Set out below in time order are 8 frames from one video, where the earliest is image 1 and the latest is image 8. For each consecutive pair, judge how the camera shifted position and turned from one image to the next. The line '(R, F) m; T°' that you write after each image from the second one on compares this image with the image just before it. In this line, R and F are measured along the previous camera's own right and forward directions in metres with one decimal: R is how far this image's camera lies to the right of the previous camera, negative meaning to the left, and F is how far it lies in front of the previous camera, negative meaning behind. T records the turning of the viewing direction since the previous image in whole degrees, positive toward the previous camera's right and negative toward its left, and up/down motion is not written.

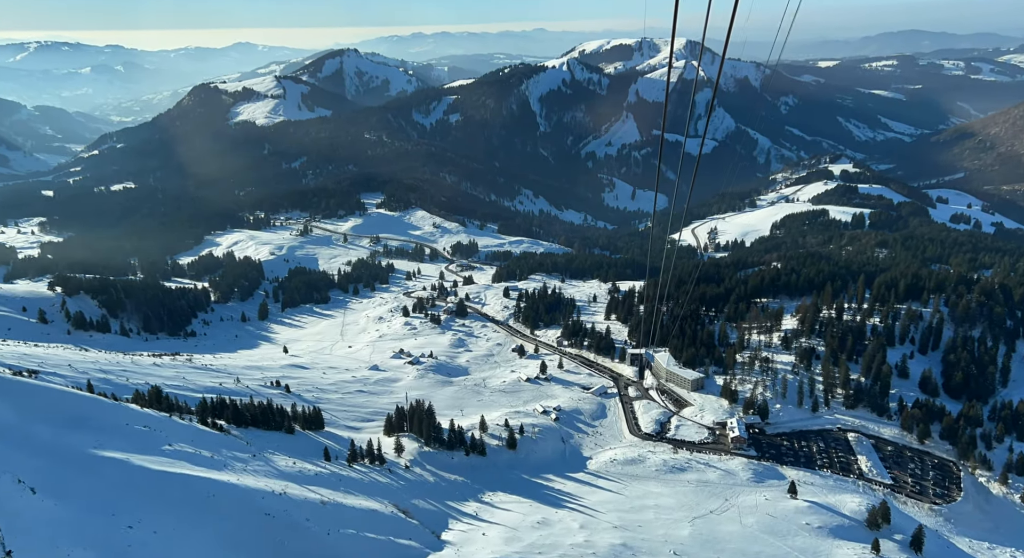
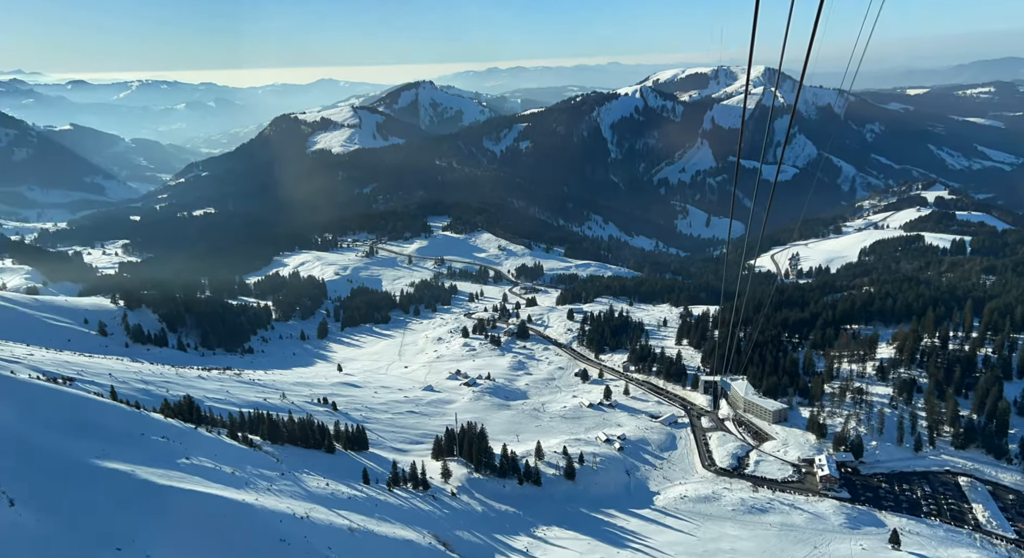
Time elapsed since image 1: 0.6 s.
(+1.4, +7.0) m; -6°
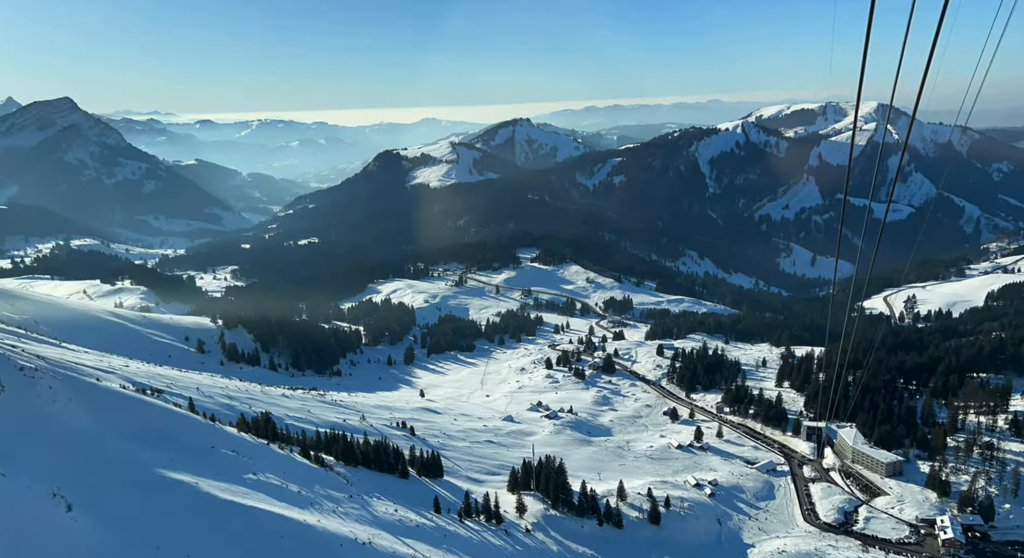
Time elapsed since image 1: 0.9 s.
(+0.9, +3.1) m; -8°
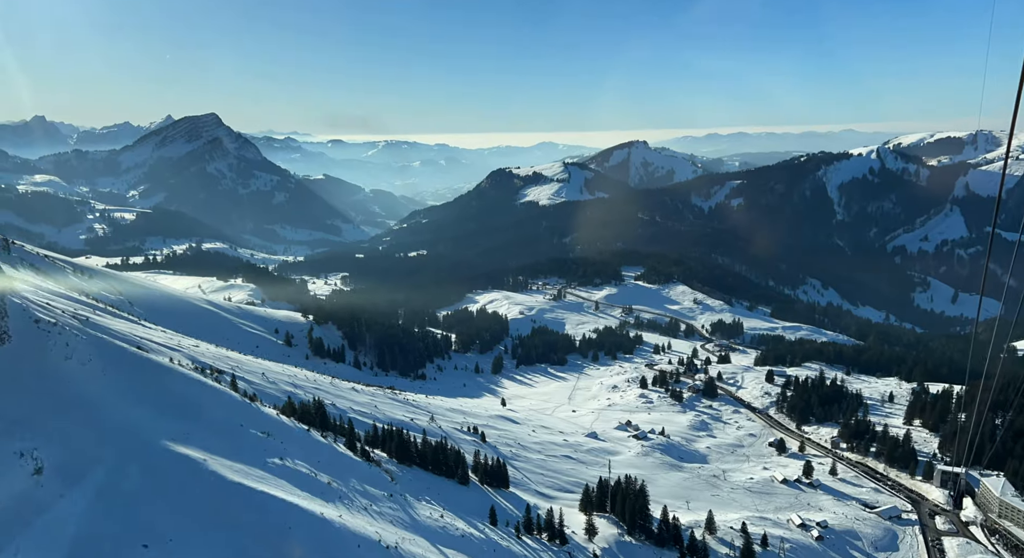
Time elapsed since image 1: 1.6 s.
(+3.0, +6.9) m; -9°
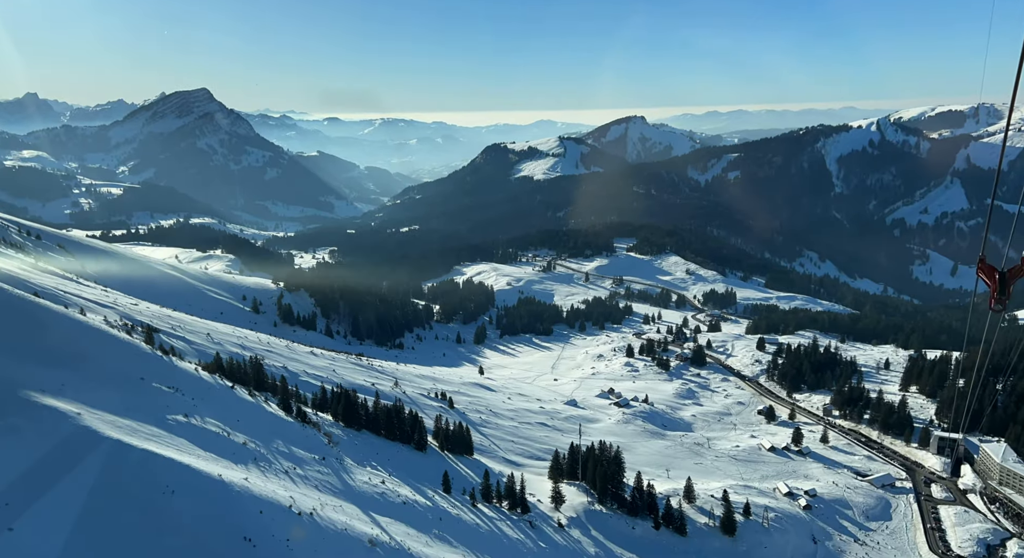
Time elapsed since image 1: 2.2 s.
(+3.5, +5.7) m; 0°
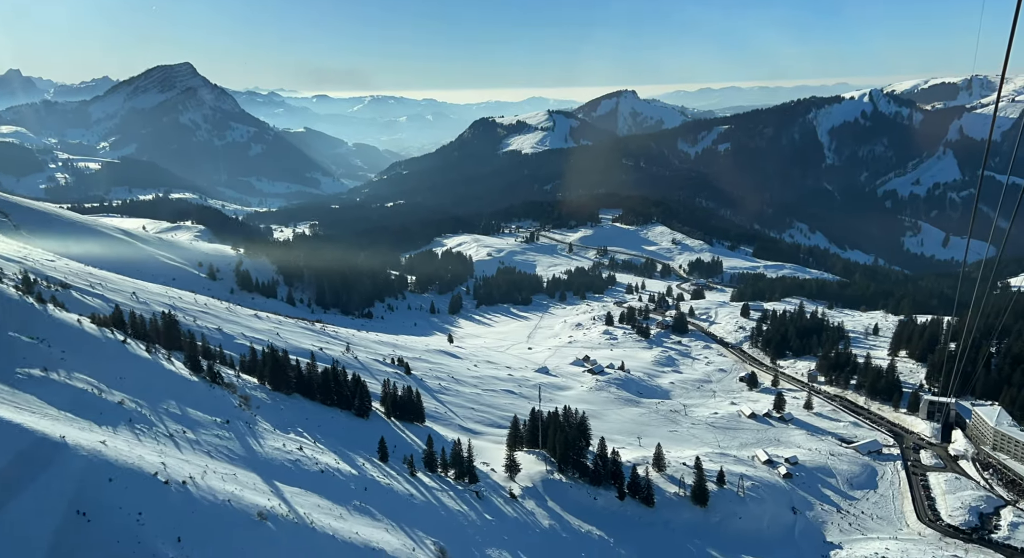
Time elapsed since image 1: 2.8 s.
(+3.5, +5.8) m; +1°
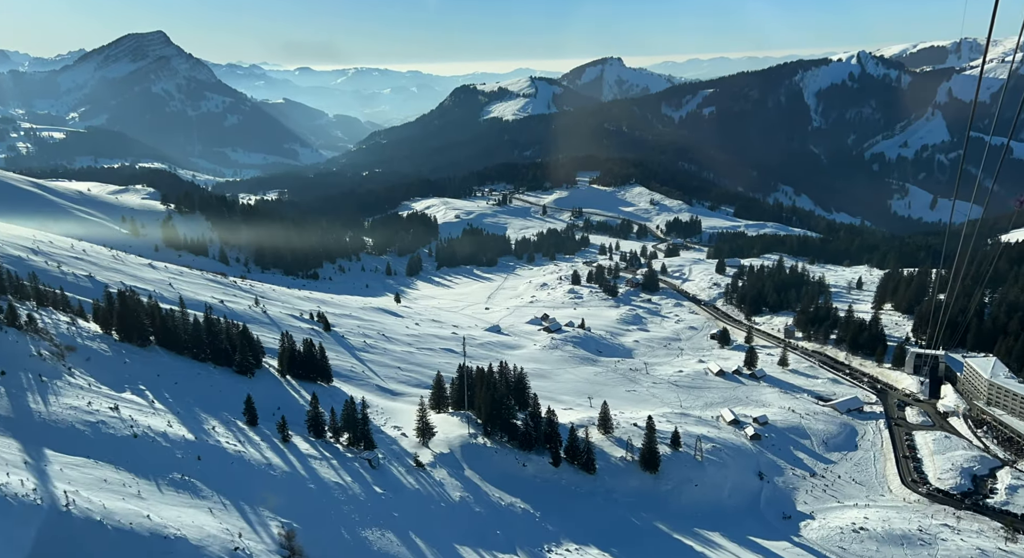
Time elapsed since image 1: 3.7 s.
(+5.3, +8.9) m; +1°
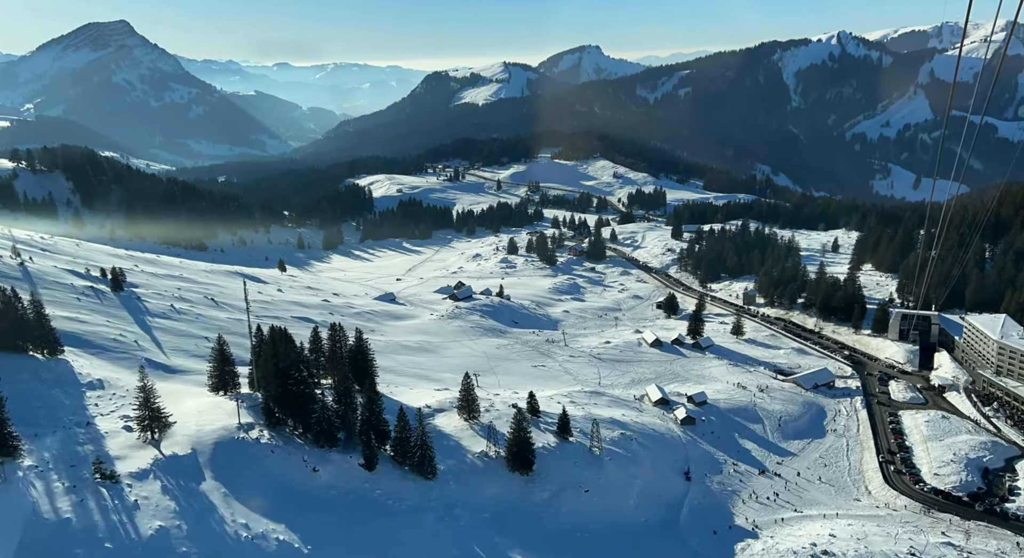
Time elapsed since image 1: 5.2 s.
(+9.0, +15.8) m; +1°
